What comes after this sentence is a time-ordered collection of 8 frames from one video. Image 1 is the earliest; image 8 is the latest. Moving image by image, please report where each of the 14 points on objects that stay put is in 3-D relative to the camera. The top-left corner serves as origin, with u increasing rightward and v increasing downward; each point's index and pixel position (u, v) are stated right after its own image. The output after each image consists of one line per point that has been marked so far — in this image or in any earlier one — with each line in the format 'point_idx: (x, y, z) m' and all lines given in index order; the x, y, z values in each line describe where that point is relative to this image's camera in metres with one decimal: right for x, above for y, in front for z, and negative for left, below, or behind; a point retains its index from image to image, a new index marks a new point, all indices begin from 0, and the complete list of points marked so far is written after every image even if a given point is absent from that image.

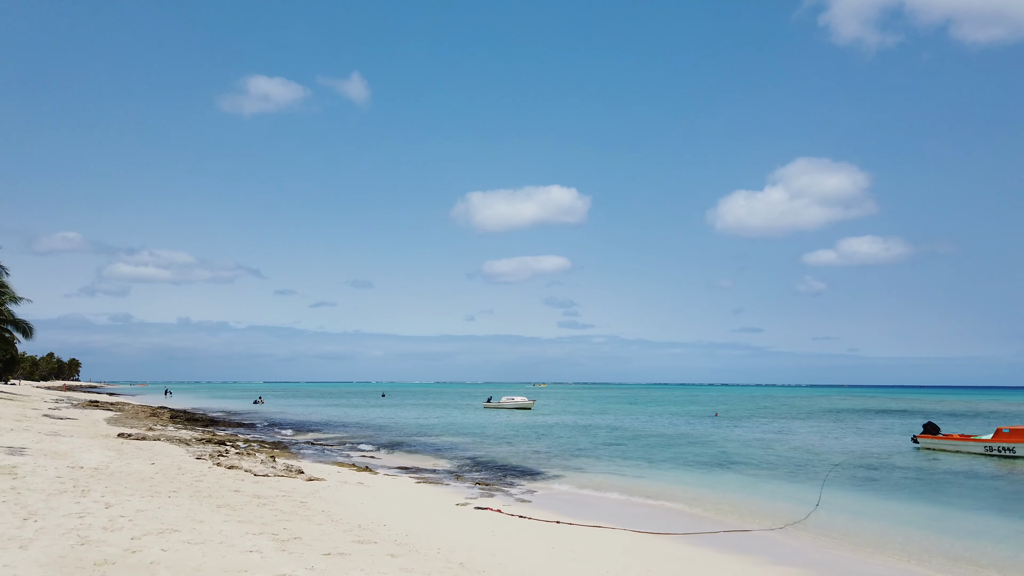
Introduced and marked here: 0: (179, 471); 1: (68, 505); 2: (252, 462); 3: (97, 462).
0: (-7.7, -4.3, +13.2) m
1: (-6.7, -3.3, +8.6) m
2: (-7.6, -5.0, +16.5) m
3: (-9.5, -3.9, +12.9) m
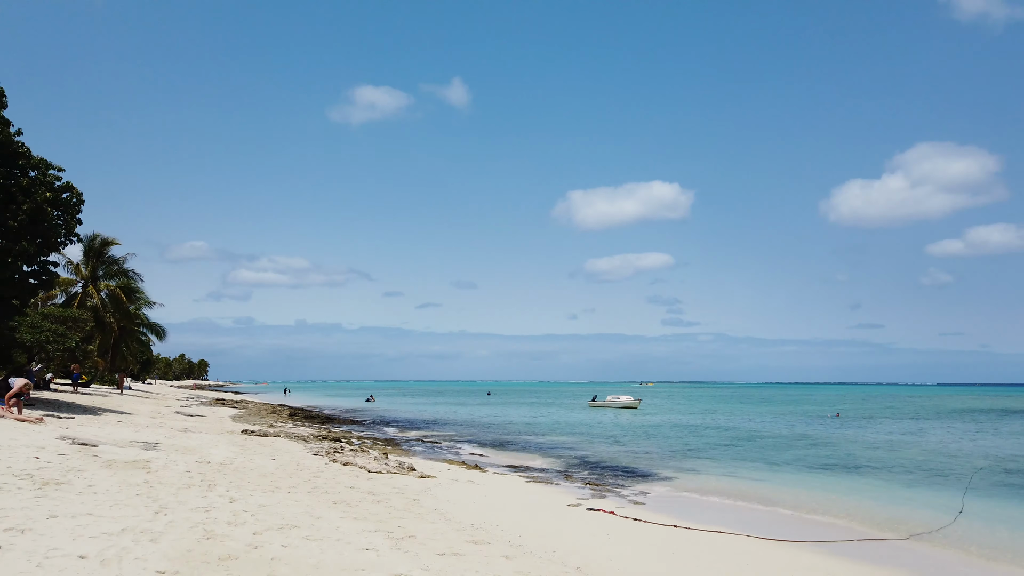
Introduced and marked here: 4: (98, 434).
0: (-5.1, -4.3, +13.6) m
1: (-4.9, -3.3, +8.9) m
2: (-4.3, -5.0, +16.8) m
3: (-6.9, -4.0, +13.5) m
4: (-10.8, -3.8, +14.6) m
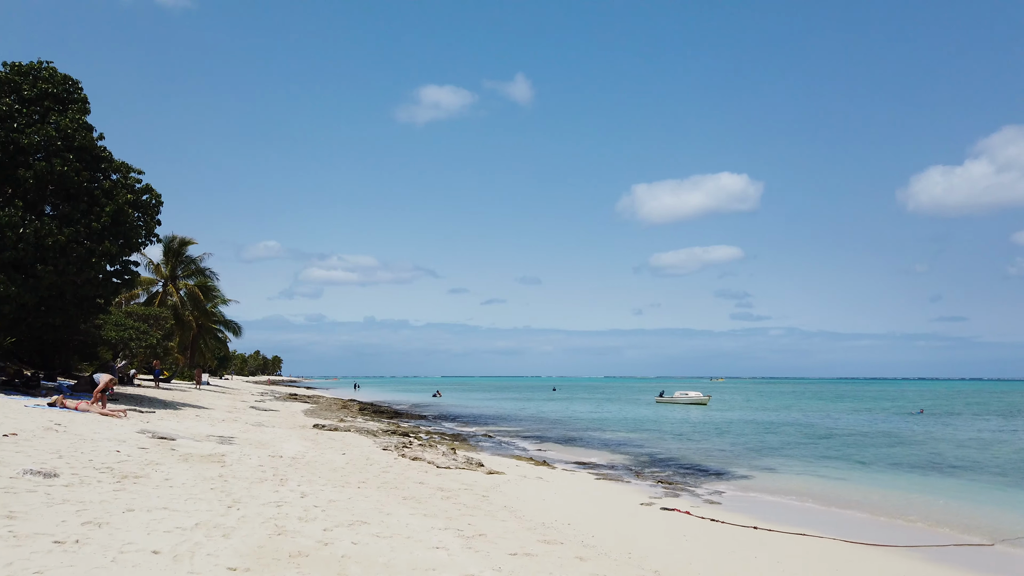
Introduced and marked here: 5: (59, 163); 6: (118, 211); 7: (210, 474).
0: (-3.4, -4.1, +13.5) m
1: (-3.8, -3.2, +8.8) m
2: (-2.3, -4.8, +16.6) m
3: (-5.2, -3.9, +13.6) m
4: (-9.0, -3.7, +15.1) m
5: (-13.7, +3.9, +17.1) m
6: (-13.0, +2.6, +18.5) m
7: (-5.1, -3.1, +9.5) m
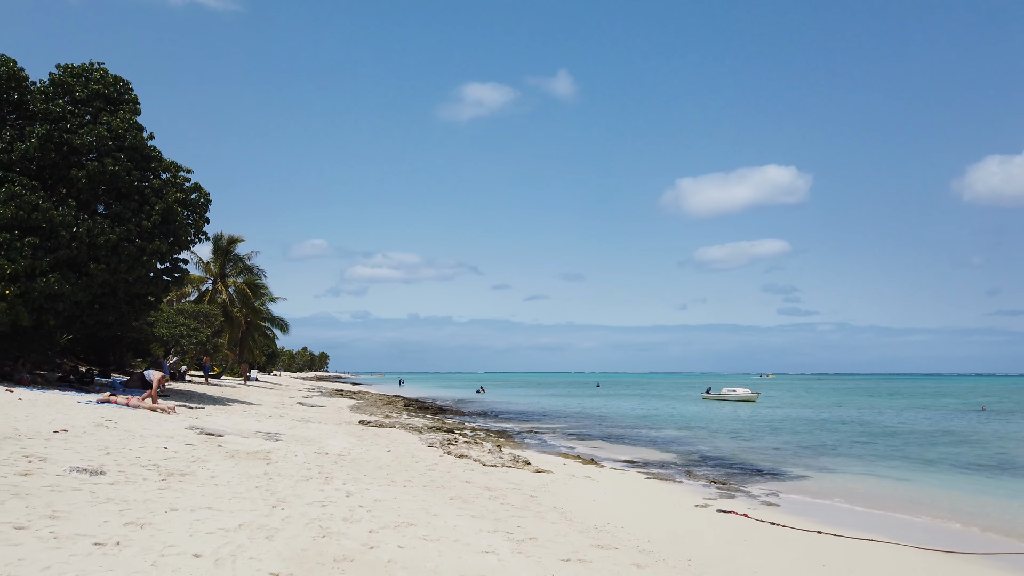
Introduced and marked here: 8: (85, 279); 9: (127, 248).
0: (-2.3, -4.0, +13.2) m
1: (-3.0, -3.1, +8.6) m
2: (-0.9, -4.7, +16.3) m
3: (-4.1, -3.8, +13.5) m
4: (-7.7, -3.6, +15.3) m
5: (-12.4, +3.9, +17.5) m
6: (-11.5, +2.7, +18.8) m
7: (-4.2, -3.0, +9.4) m
8: (-12.9, +0.4, +17.0) m
9: (-12.0, +1.3, +17.6) m
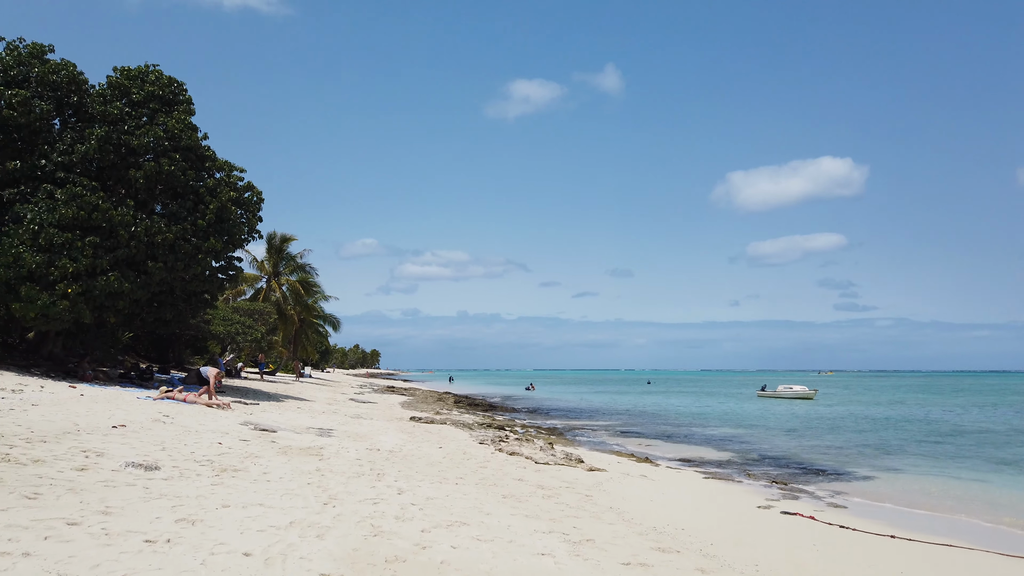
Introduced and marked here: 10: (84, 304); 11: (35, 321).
0: (-1.1, -3.8, +13.0) m
1: (-2.2, -3.0, +8.4) m
2: (+0.5, -4.5, +15.9) m
3: (-2.8, -3.7, +13.4) m
4: (-6.3, -3.6, +15.4) m
5: (-10.9, +3.9, +18.0) m
6: (-9.9, +2.7, +19.3) m
7: (-3.3, -2.9, +9.3) m
8: (-11.4, +0.4, +17.6) m
9: (-10.5, +1.3, +18.1) m
10: (-12.4, -0.4, +16.4) m
11: (-13.7, -0.9, +16.2) m
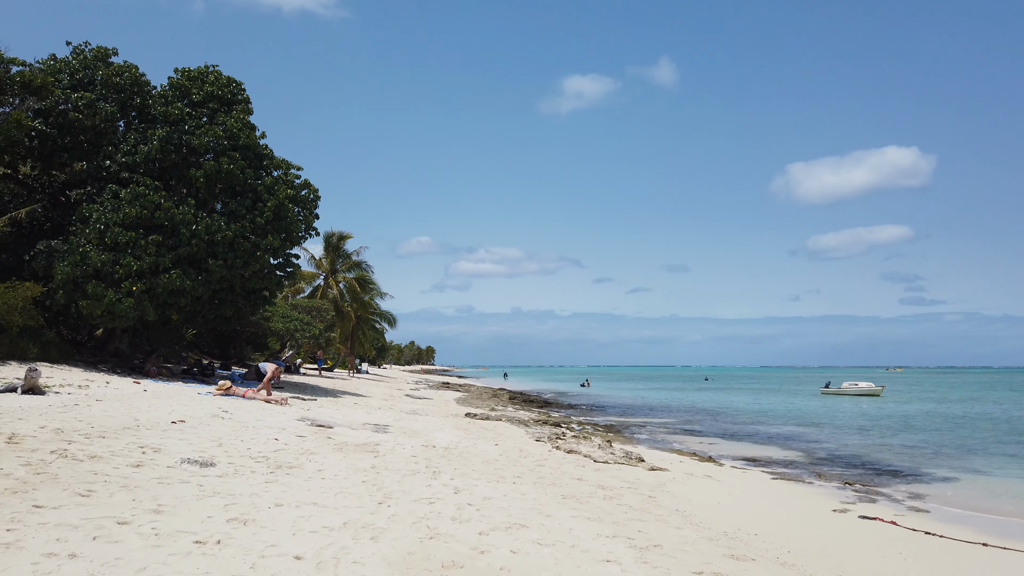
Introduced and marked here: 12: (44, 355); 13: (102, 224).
0: (+0.2, -3.7, +12.5) m
1: (-1.3, -2.8, +8.1) m
2: (+2.1, -4.3, +15.3) m
3: (-1.5, -3.5, +13.1) m
4: (-4.8, -3.5, +15.5) m
5: (-9.3, +4.0, +18.4) m
6: (-8.2, +2.8, +19.6) m
7: (-2.4, -2.8, +9.1) m
8: (-9.7, +0.4, +18.0) m
9: (-8.8, +1.4, +18.4) m
10: (-10.9, -0.4, +17.0) m
11: (-12.2, -0.9, +16.8) m
12: (-13.7, -1.9, +16.3) m
13: (-12.0, +1.9, +16.6) m
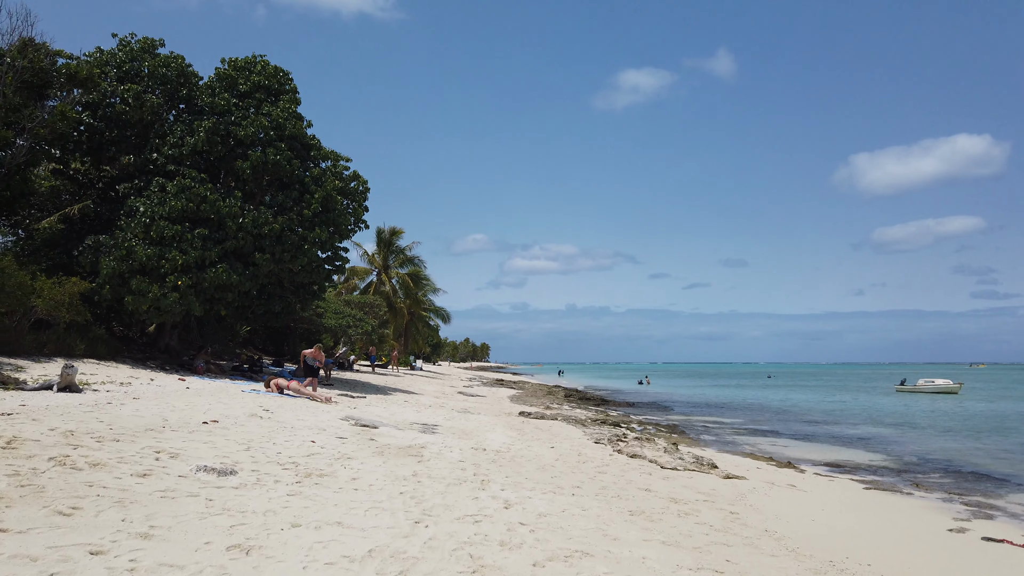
0: (+1.4, -3.4, +11.3) m
1: (-0.6, -2.6, +7.0) m
2: (+3.5, -4.0, +13.9) m
3: (-0.3, -3.3, +12.0) m
4: (-3.4, -3.2, +14.7) m
5: (-7.6, +4.2, +17.9) m
6: (-6.4, +3.0, +19.0) m
7: (-1.6, -2.6, +8.1) m
8: (-8.1, +0.6, +17.6) m
9: (-7.1, +1.6, +18.0) m
10: (-9.3, -0.3, +16.7) m
11: (-10.6, -0.7, +16.7) m
12: (-12.1, -1.8, +16.3) m
13: (-10.5, +2.0, +16.4) m
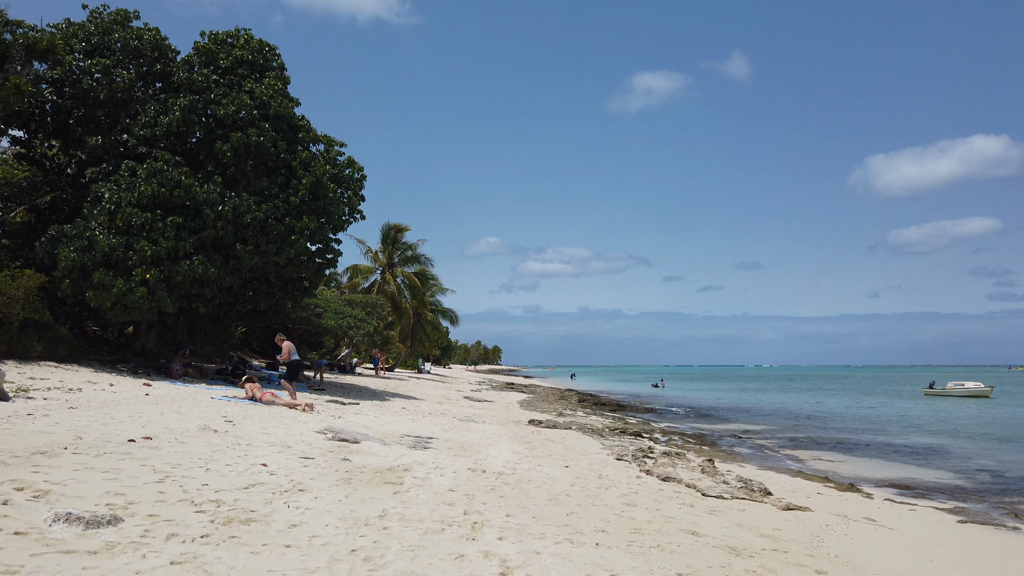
0: (+1.5, -3.2, +9.2) m
1: (-0.6, -2.4, +4.9) m
2: (+3.7, -3.7, +11.7) m
3: (-0.2, -3.1, +9.9) m
4: (-3.2, -3.1, +12.7) m
5: (-7.4, +4.3, +16.1) m
6: (-6.1, +3.1, +17.2) m
7: (-1.5, -2.4, +6.1) m
8: (-7.8, +0.7, +15.8) m
9: (-6.8, +1.8, +16.1) m
10: (-9.1, -0.1, +14.9) m
11: (-10.4, -0.6, +14.9) m
12: (-11.9, -1.7, +14.6) m
13: (-10.3, +2.2, +14.7) m
